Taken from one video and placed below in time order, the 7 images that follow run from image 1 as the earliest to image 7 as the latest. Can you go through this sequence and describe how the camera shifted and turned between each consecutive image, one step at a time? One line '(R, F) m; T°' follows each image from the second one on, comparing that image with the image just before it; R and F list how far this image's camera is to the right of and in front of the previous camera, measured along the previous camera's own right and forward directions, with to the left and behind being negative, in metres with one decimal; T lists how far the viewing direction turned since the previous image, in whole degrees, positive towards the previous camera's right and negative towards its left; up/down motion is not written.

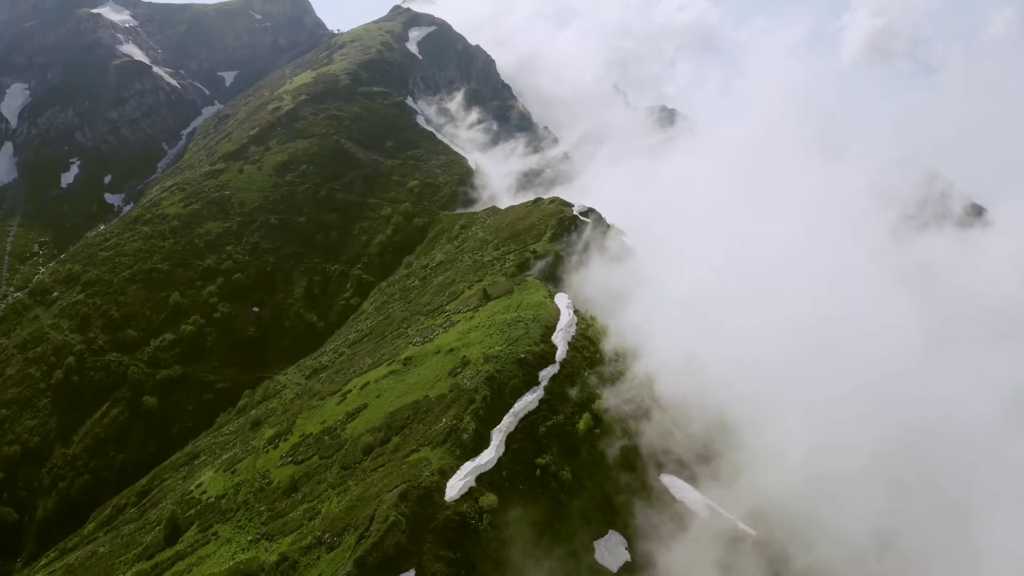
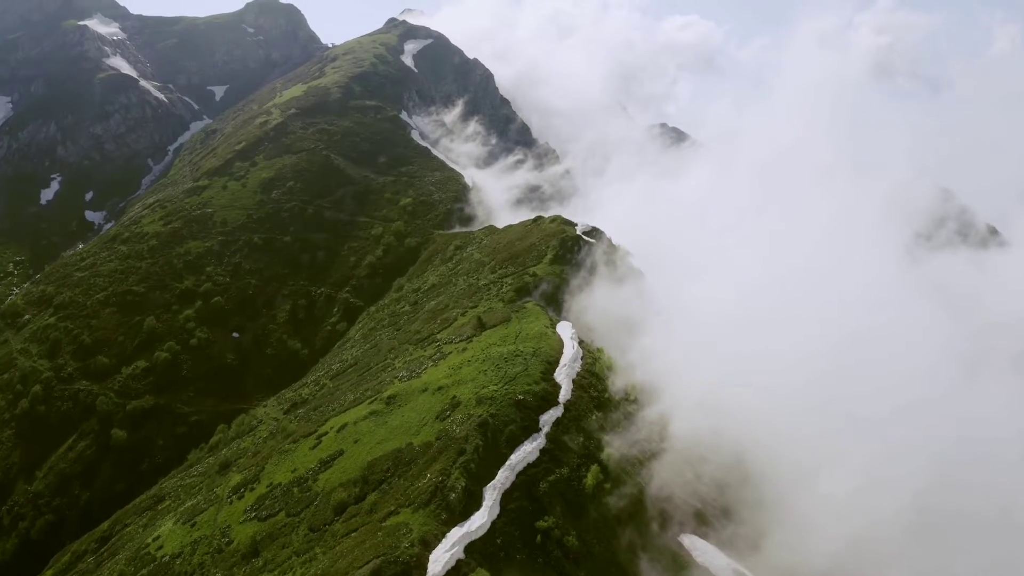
(+0.3, +8.6) m; 0°
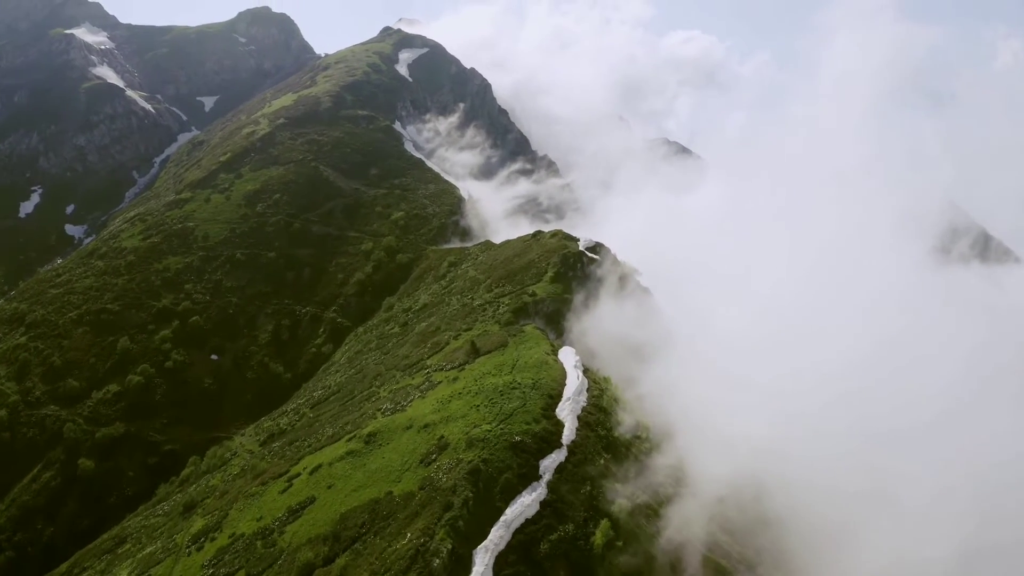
(+0.3, +7.6) m; 0°
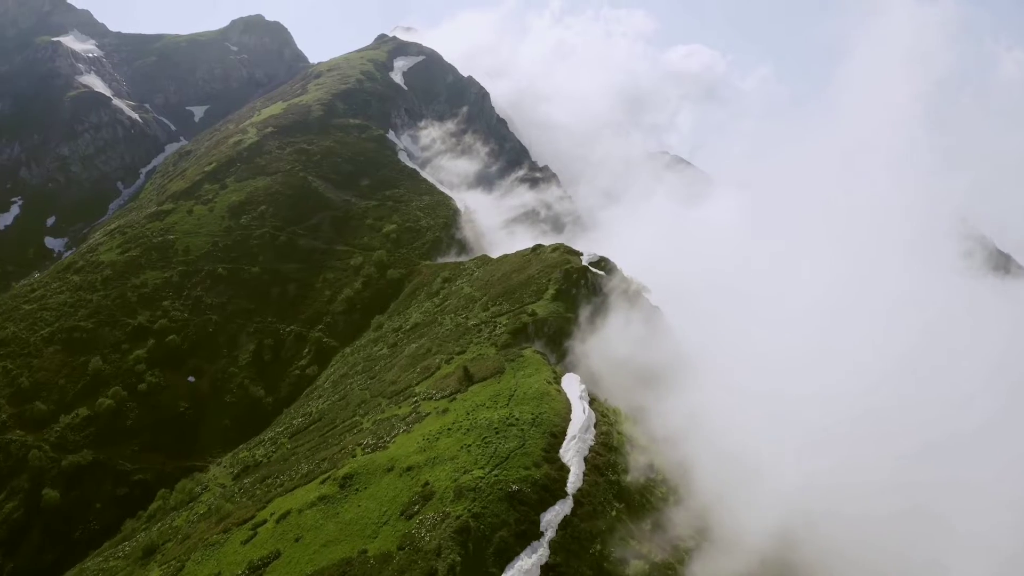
(+0.2, +7.2) m; 0°
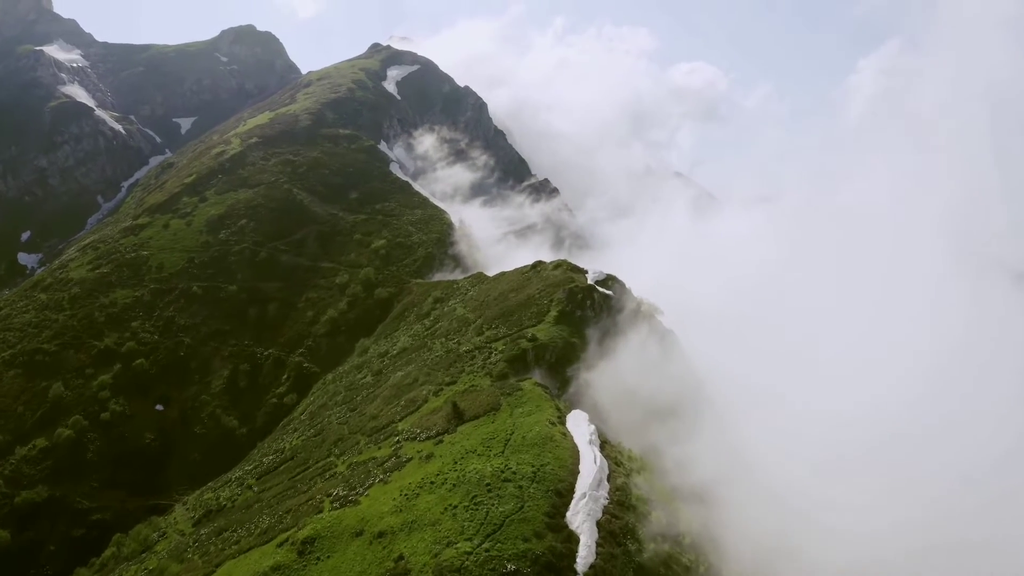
(+0.2, +8.4) m; 0°
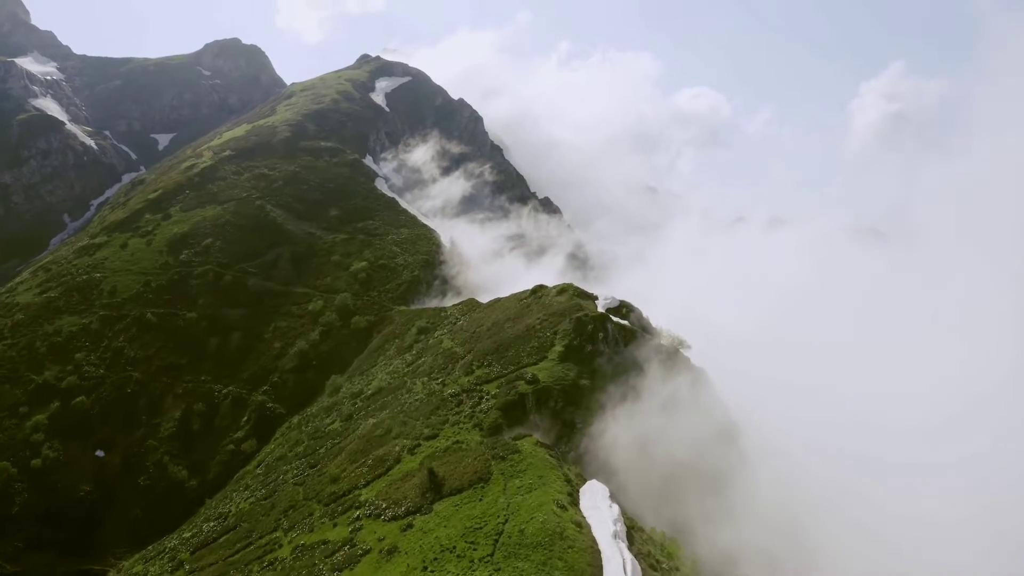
(+0.2, +12.2) m; 0°
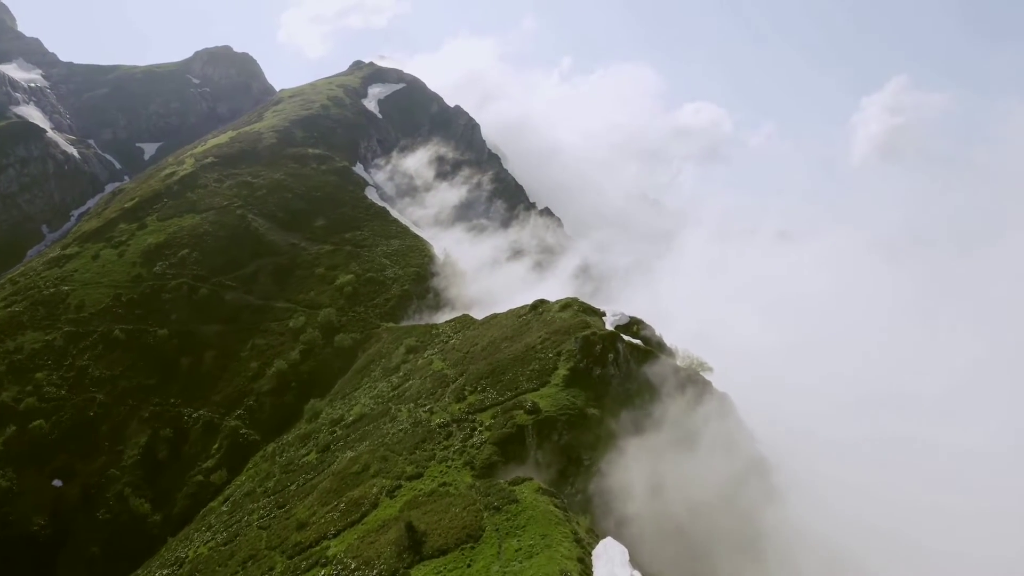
(+0.1, +6.9) m; 0°
